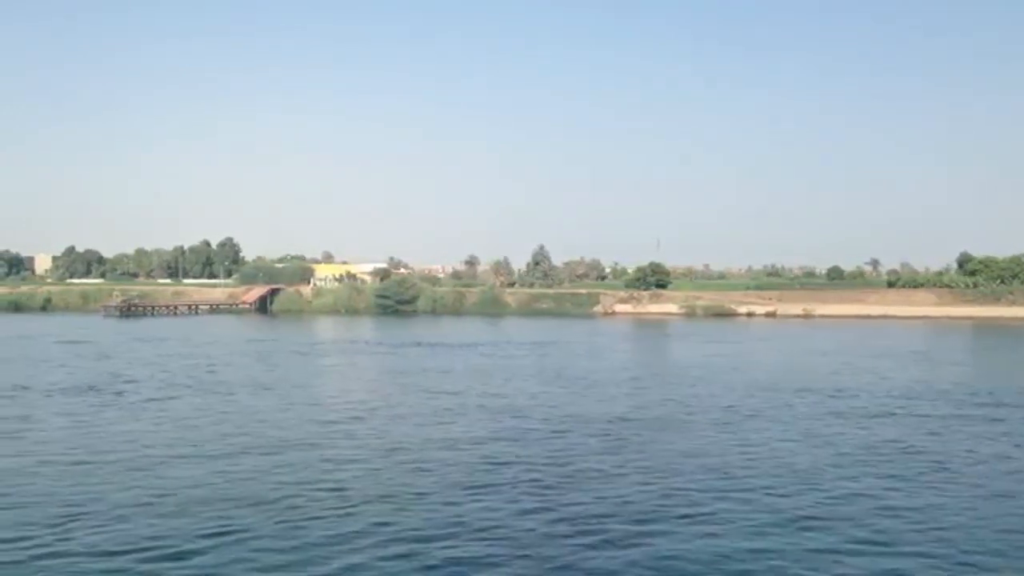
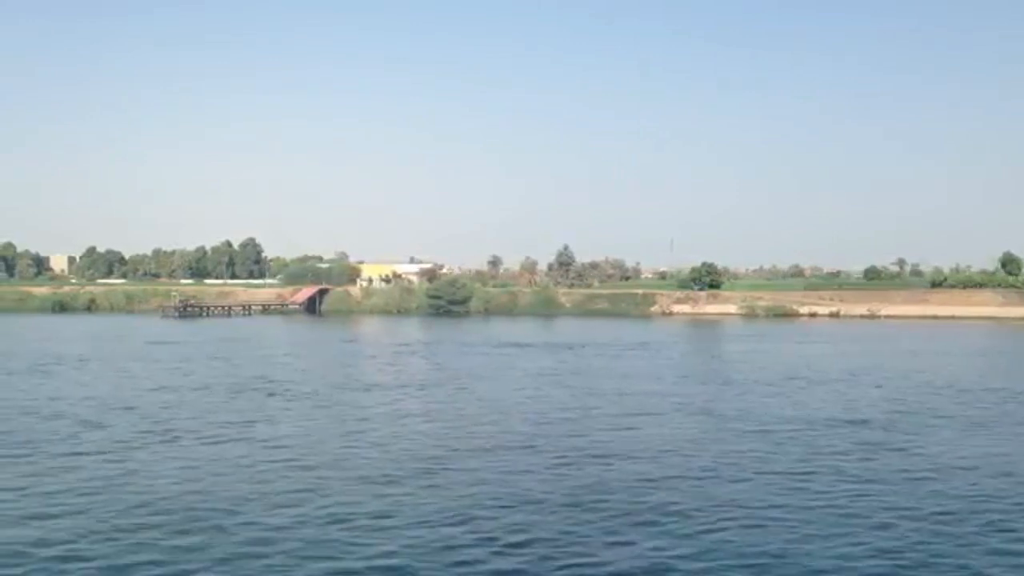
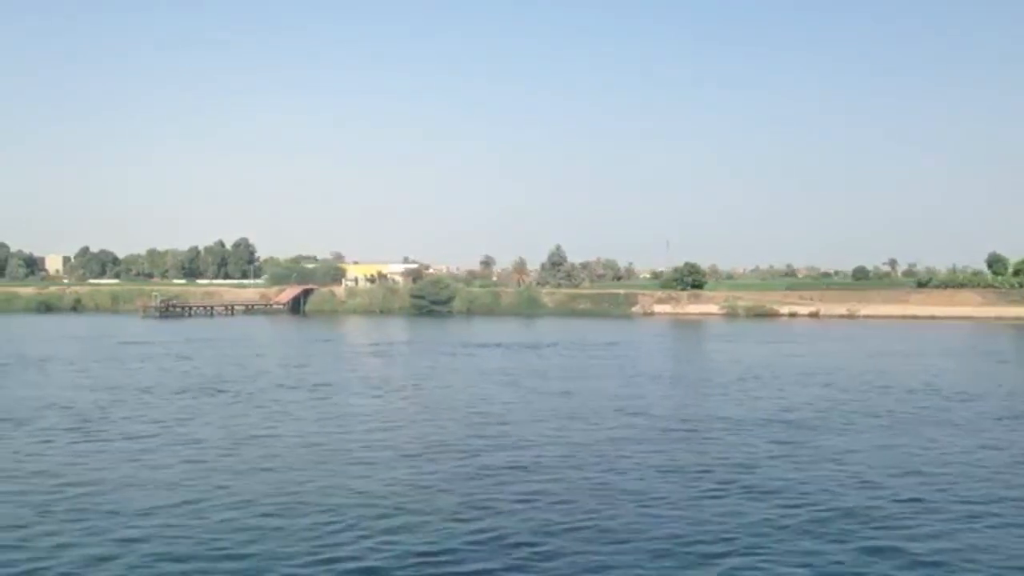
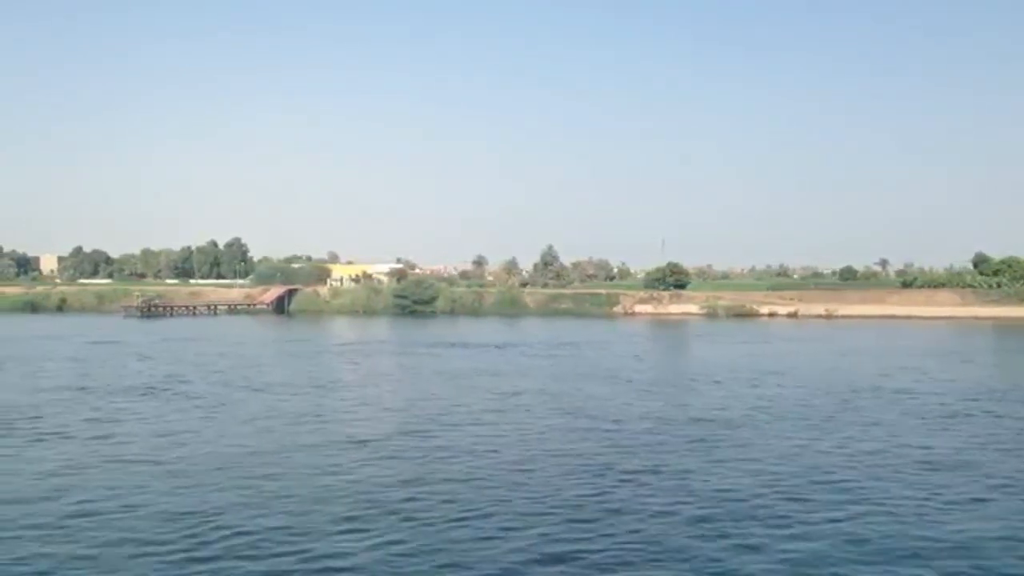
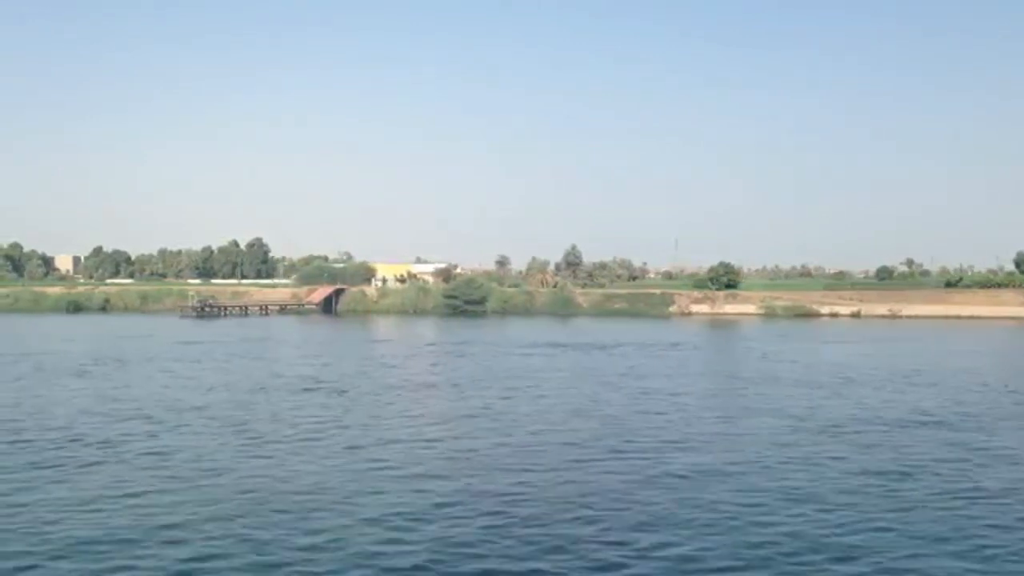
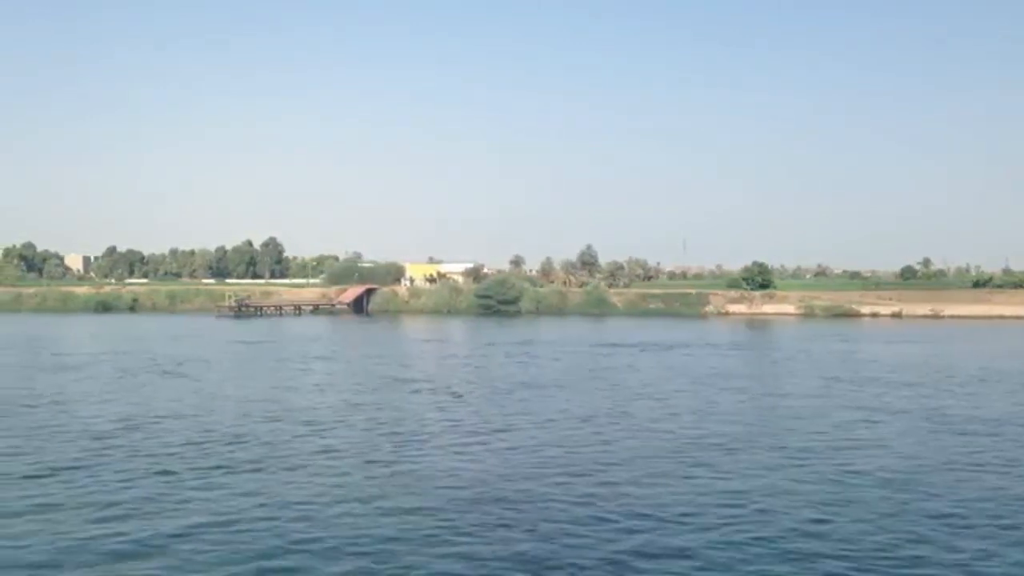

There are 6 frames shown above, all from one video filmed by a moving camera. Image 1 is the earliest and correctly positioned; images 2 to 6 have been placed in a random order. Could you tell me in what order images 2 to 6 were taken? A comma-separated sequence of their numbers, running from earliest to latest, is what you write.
4, 3, 2, 5, 6
